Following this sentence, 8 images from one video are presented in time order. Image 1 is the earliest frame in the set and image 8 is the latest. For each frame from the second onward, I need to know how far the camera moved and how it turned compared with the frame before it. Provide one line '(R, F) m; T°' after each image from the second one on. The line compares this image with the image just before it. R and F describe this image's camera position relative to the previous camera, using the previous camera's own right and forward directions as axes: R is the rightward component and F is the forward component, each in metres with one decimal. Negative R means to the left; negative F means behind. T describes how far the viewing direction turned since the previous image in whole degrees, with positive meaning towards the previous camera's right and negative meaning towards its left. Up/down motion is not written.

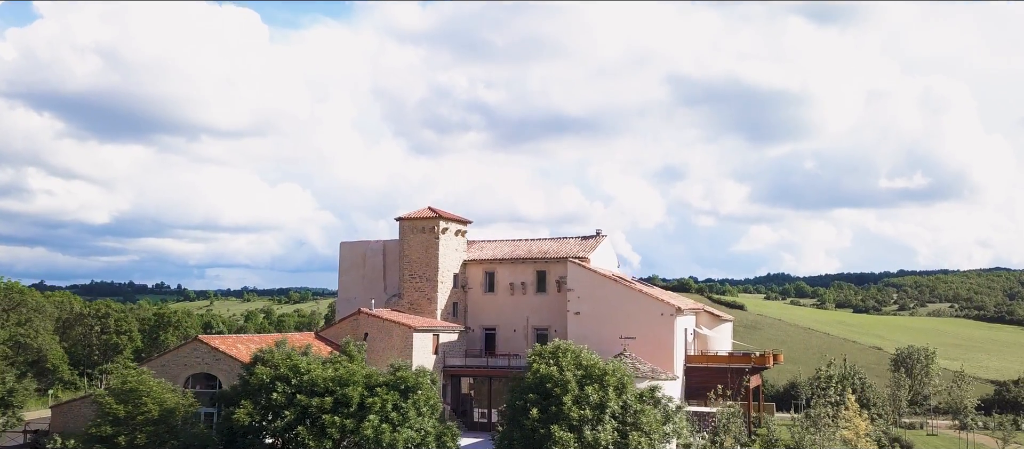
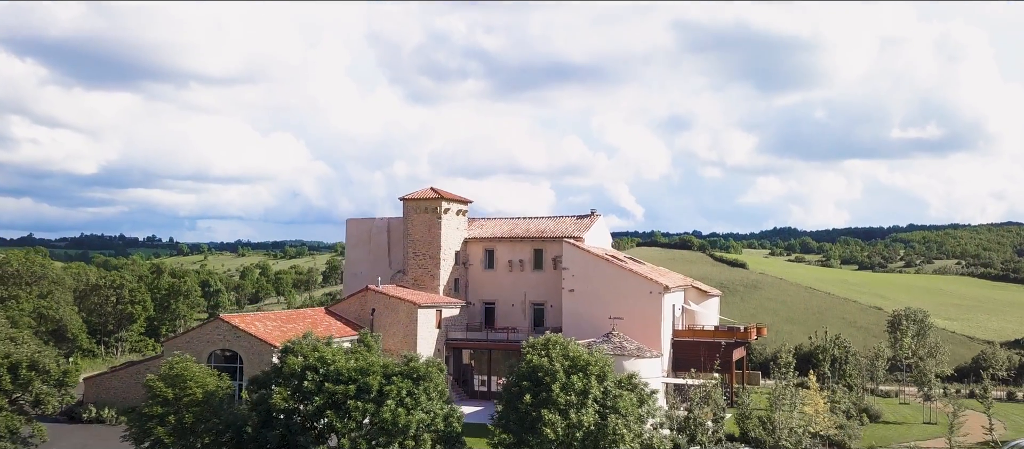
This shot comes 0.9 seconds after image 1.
(0.0, -1.6) m; 0°
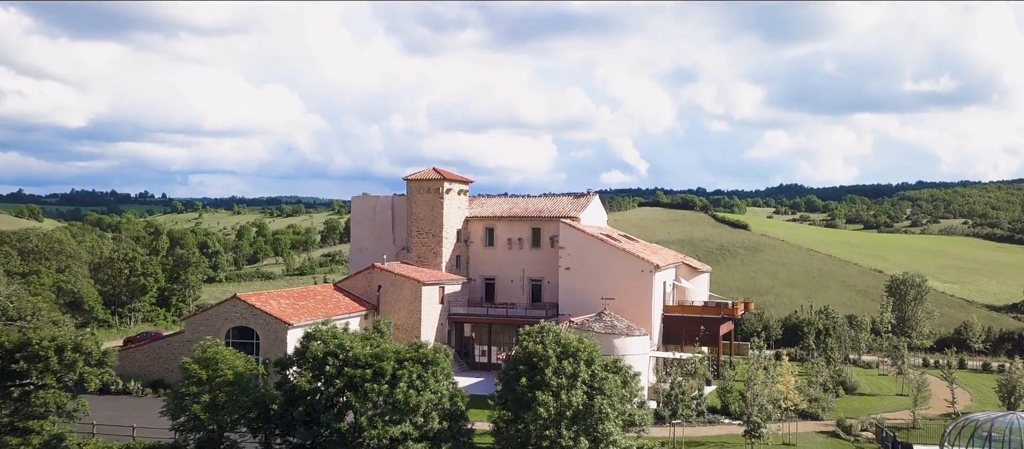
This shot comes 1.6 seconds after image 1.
(0.0, -1.4) m; 0°
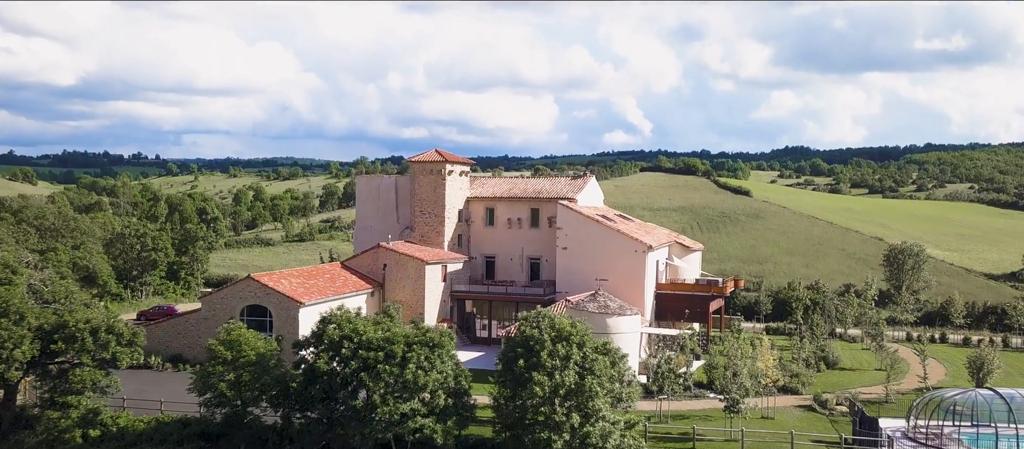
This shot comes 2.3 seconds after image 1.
(0.0, -1.3) m; 0°
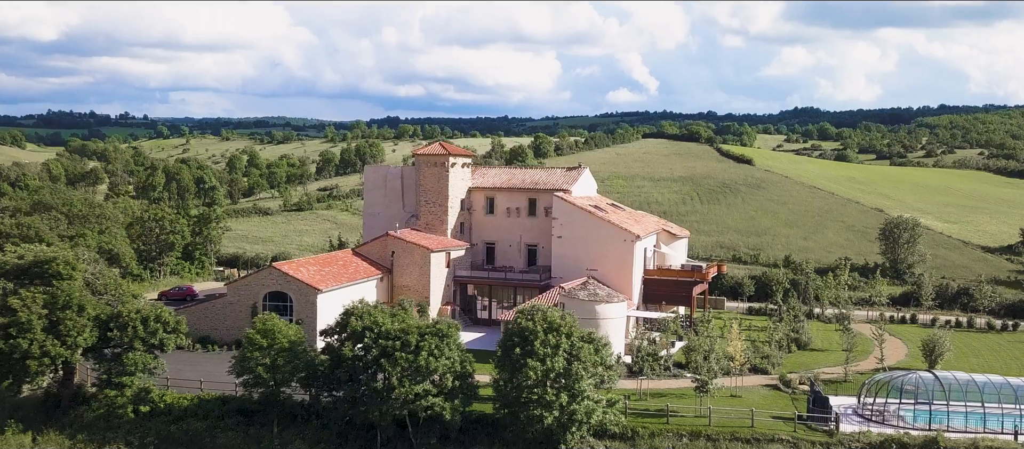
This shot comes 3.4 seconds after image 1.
(+0.1, -2.6) m; 0°
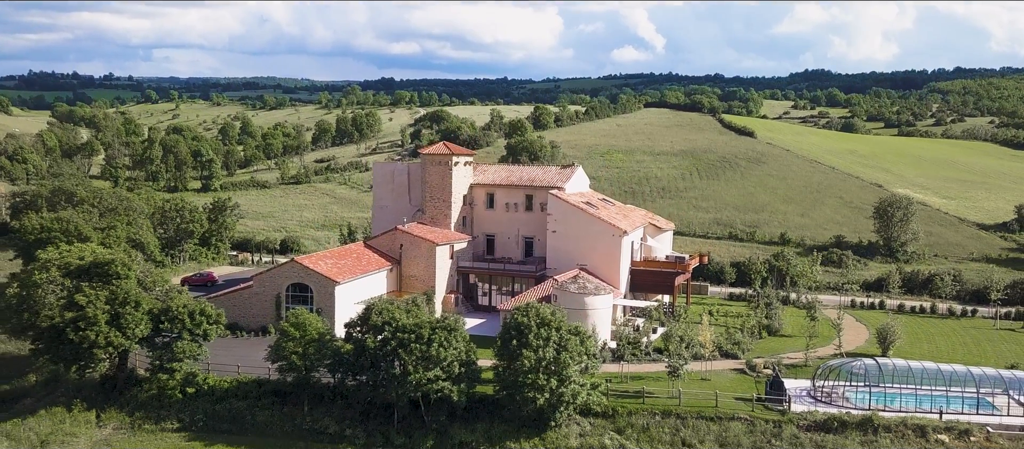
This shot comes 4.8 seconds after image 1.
(0.0, -3.2) m; 0°
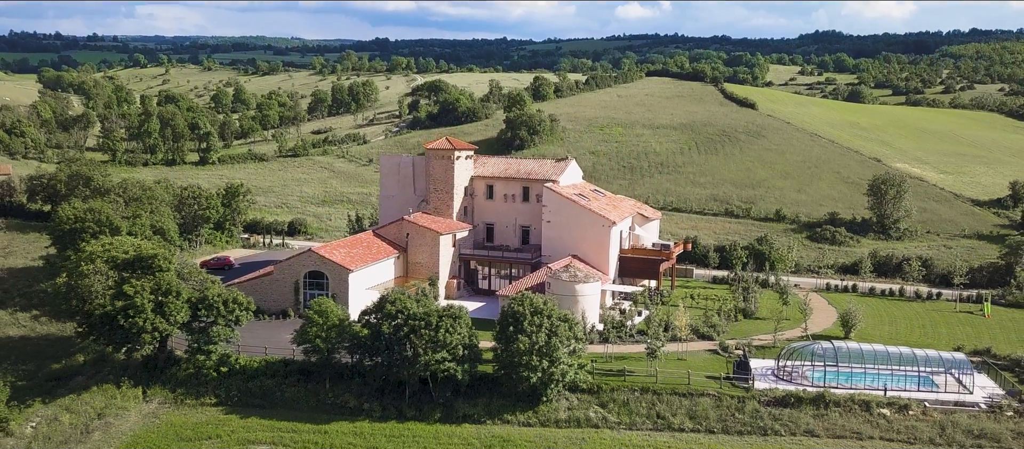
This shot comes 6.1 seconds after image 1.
(0.0, -3.1) m; 0°
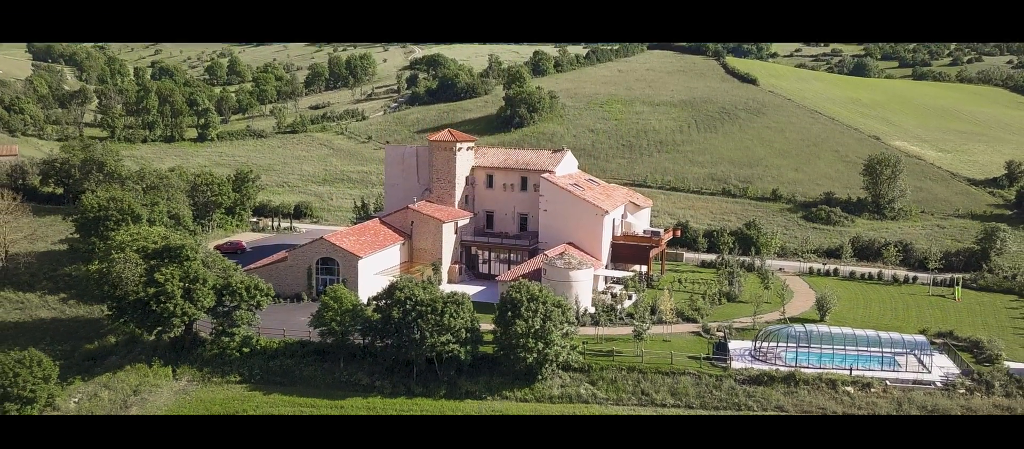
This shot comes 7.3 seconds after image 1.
(0.0, -2.5) m; 0°
